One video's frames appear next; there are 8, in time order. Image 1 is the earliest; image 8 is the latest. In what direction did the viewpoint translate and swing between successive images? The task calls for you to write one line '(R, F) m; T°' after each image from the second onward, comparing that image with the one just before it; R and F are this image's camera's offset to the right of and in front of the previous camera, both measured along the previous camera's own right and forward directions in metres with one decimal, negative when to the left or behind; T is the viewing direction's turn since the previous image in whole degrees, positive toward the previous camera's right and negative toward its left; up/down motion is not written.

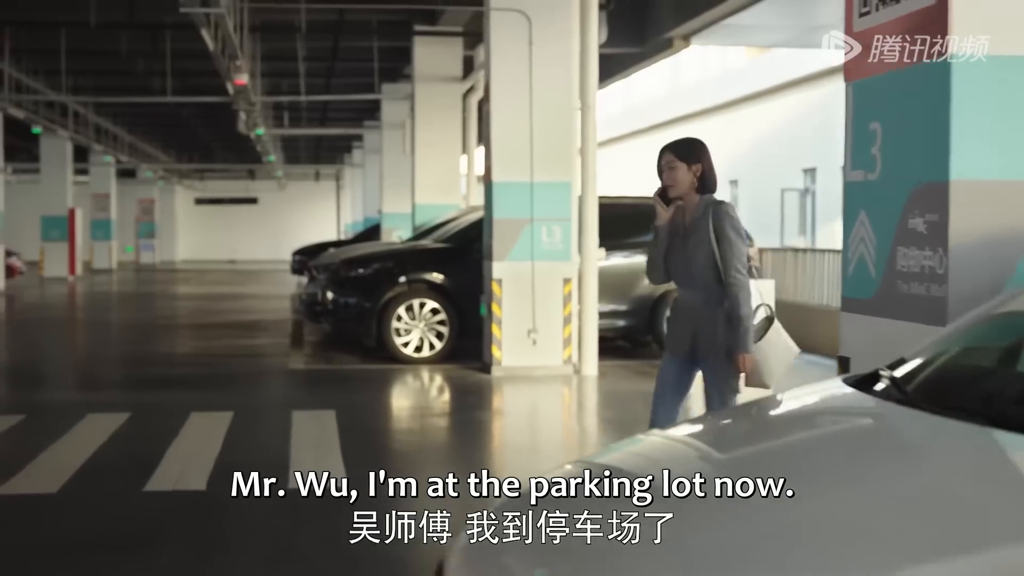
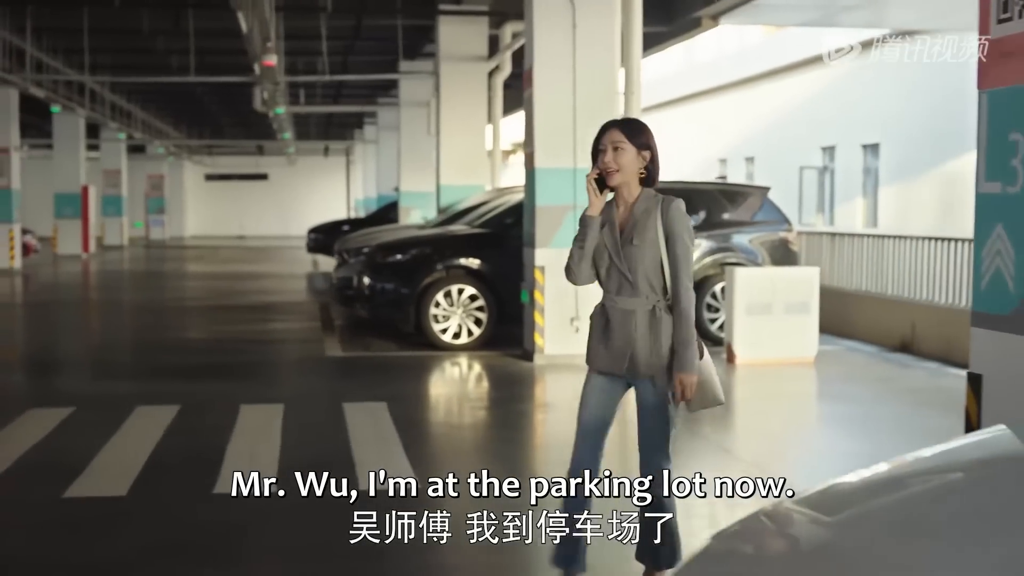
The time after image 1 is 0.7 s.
(-0.3, +0.1) m; 0°
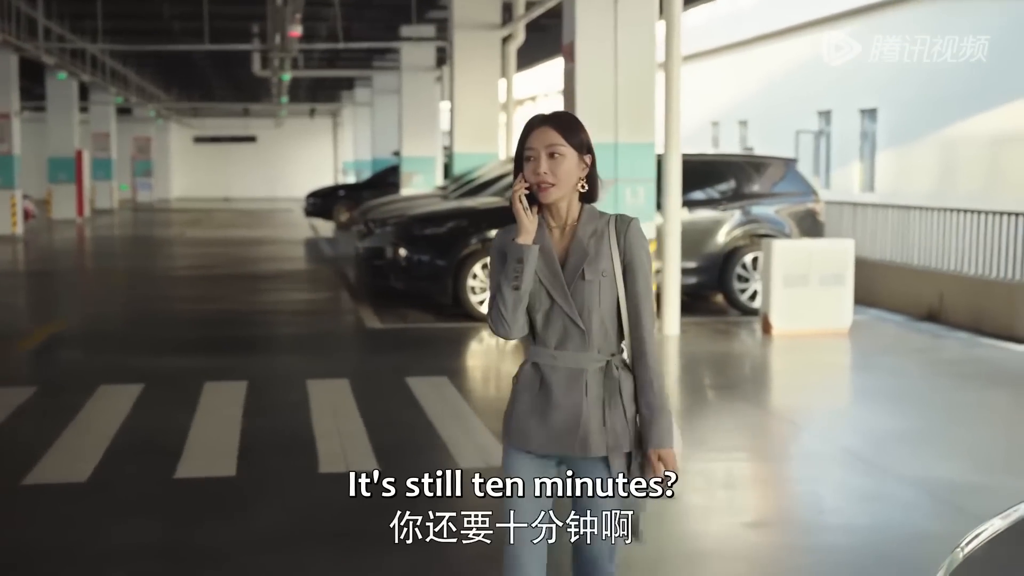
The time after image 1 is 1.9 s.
(-0.5, -0.2) m; +1°
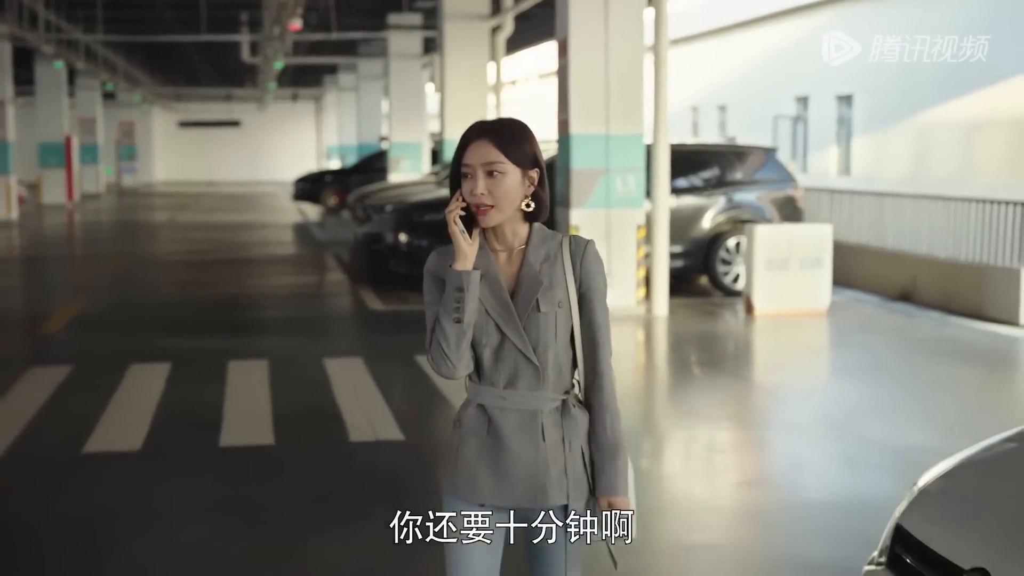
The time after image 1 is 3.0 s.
(-0.2, -0.6) m; +1°
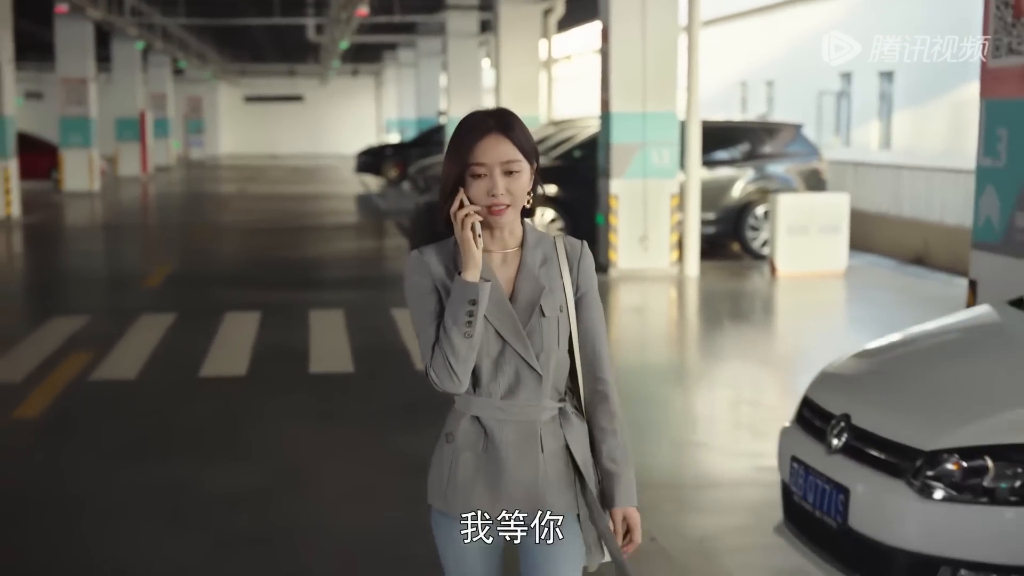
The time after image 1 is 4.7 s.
(+0.1, -1.3) m; -2°
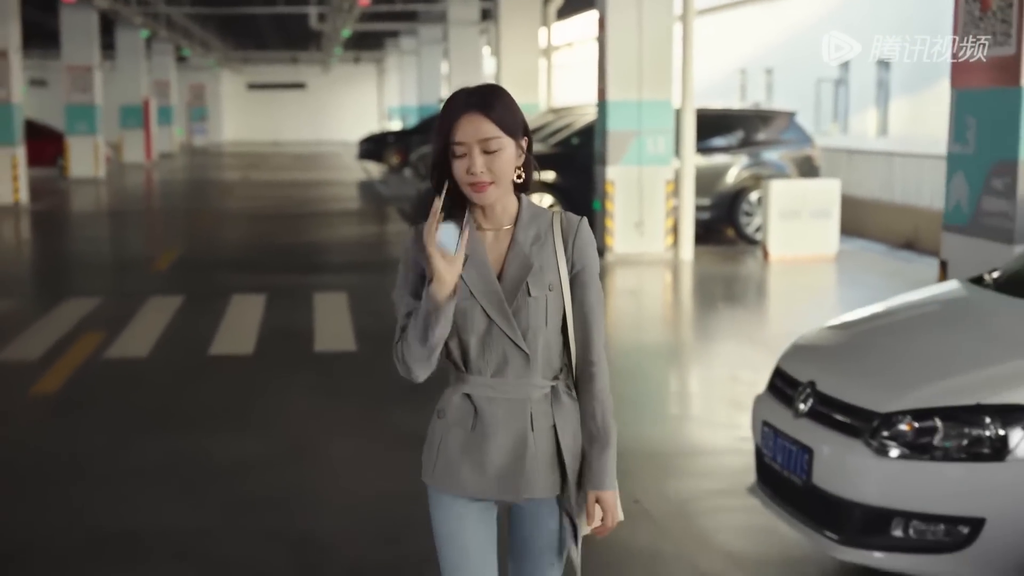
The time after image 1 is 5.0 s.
(0.0, -0.3) m; 0°
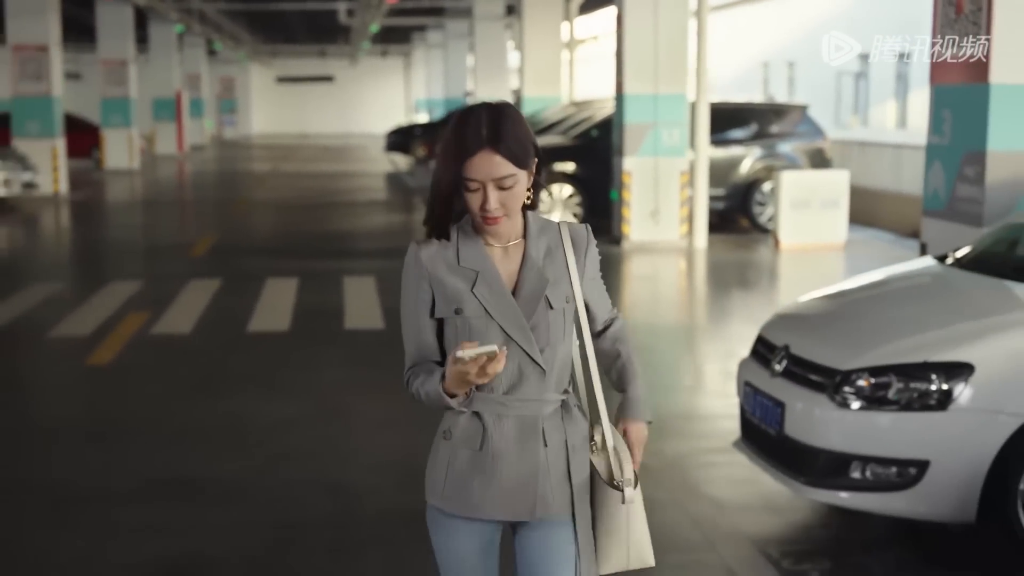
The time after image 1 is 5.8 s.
(+0.1, -0.6) m; -1°
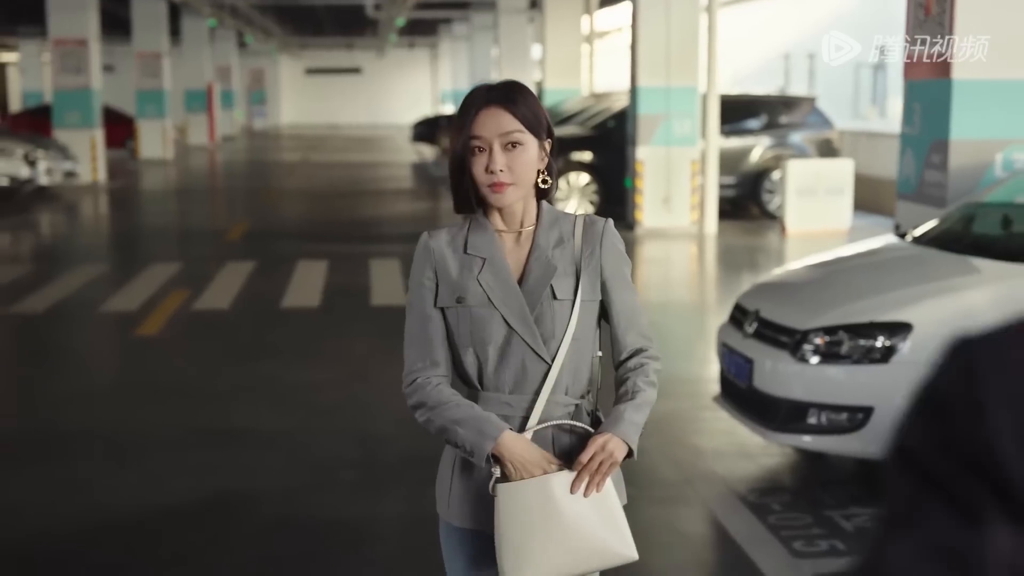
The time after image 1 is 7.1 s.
(+0.1, -0.7) m; -1°
